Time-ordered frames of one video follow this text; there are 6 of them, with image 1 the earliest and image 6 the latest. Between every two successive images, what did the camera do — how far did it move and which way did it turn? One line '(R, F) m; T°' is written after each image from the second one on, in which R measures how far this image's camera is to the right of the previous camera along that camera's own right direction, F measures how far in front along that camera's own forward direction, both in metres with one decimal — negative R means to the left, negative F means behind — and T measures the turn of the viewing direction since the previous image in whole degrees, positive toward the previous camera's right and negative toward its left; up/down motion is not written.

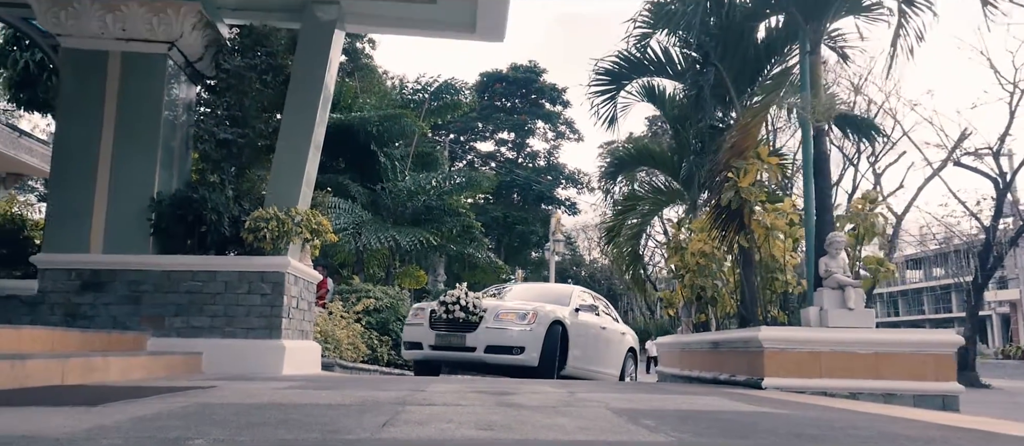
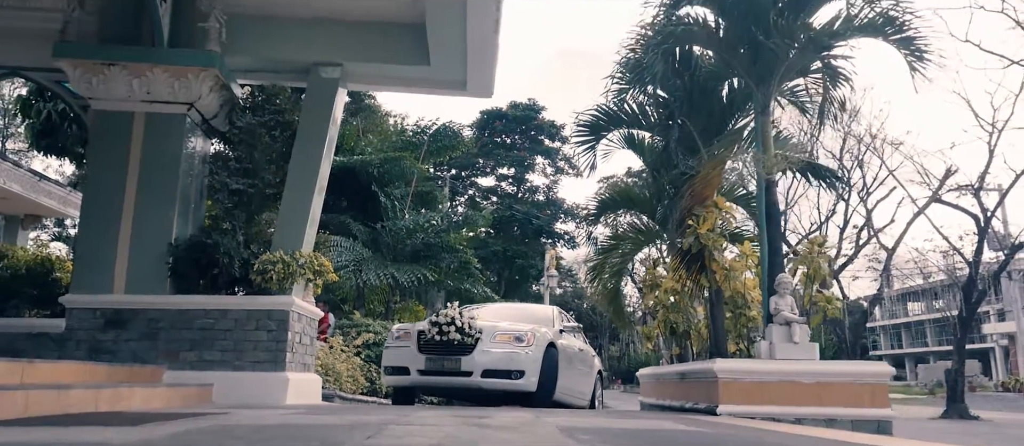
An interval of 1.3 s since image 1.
(+0.2, -0.7) m; 0°
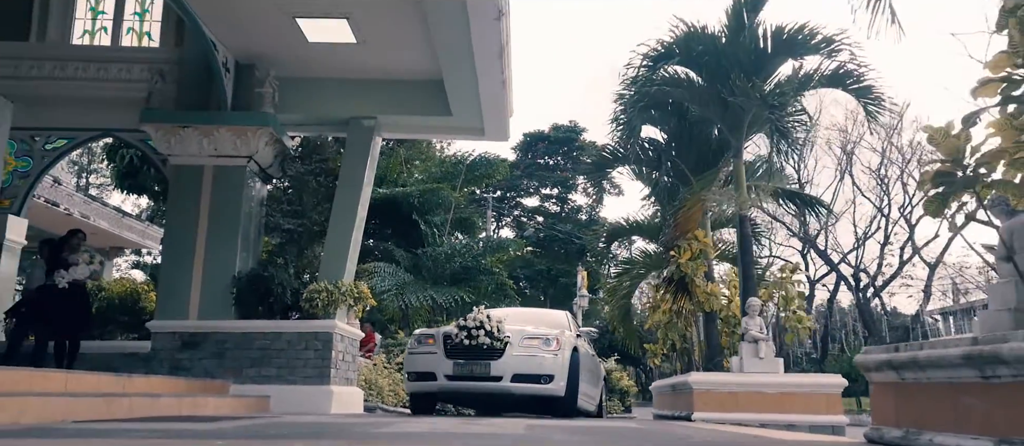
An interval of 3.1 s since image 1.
(+0.5, -1.2) m; -4°
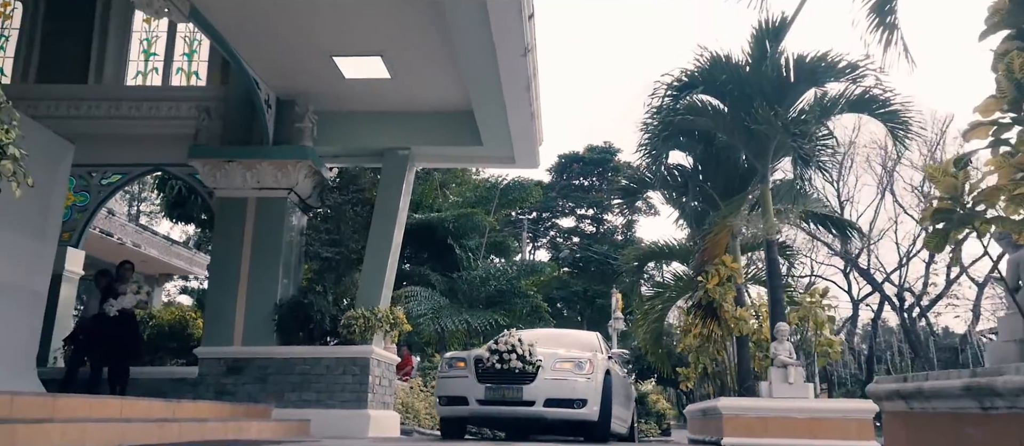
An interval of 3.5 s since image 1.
(+0.1, -0.2) m; -3°
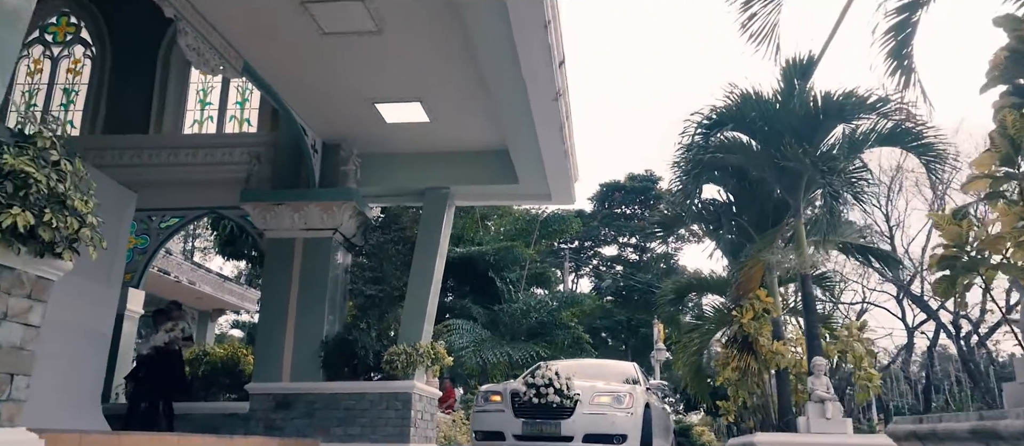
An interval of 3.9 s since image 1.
(+0.1, -0.2) m; -3°
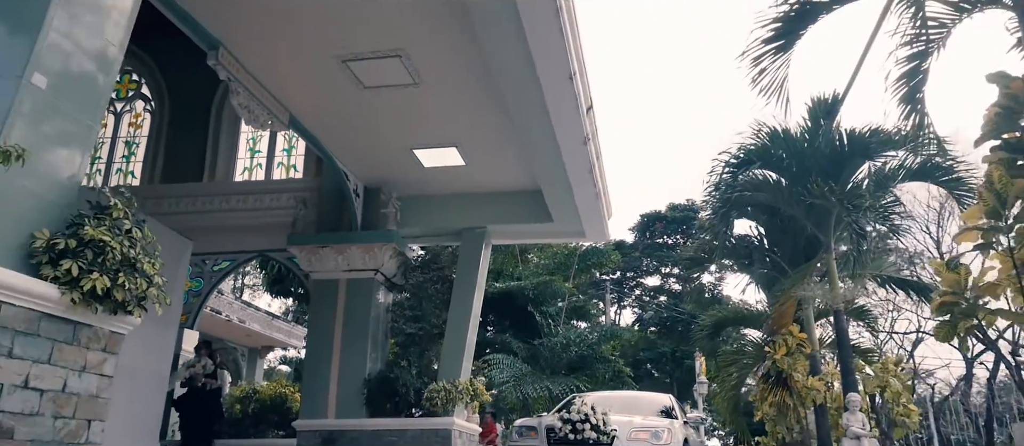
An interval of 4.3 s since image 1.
(+0.1, -0.3) m; -3°
